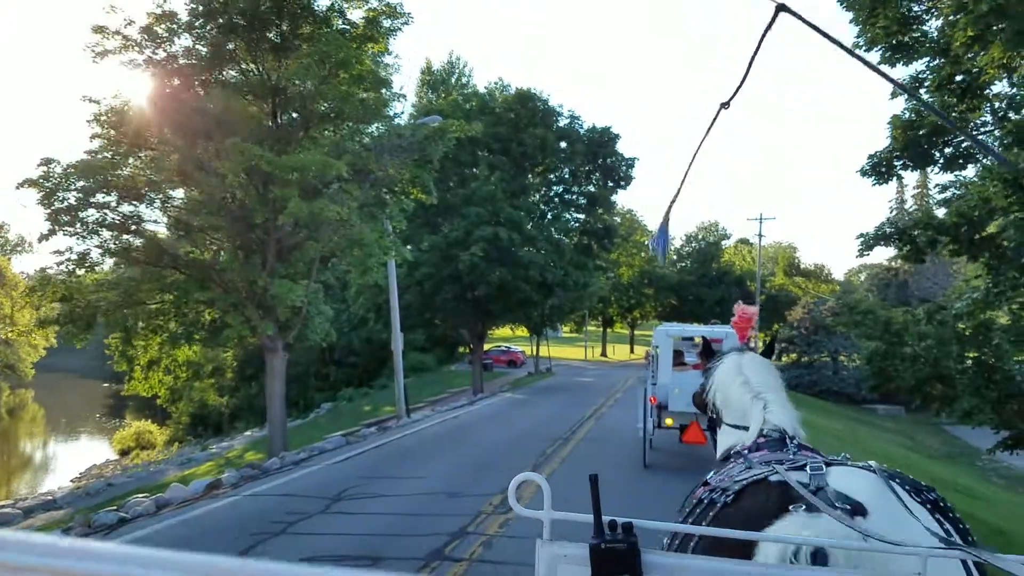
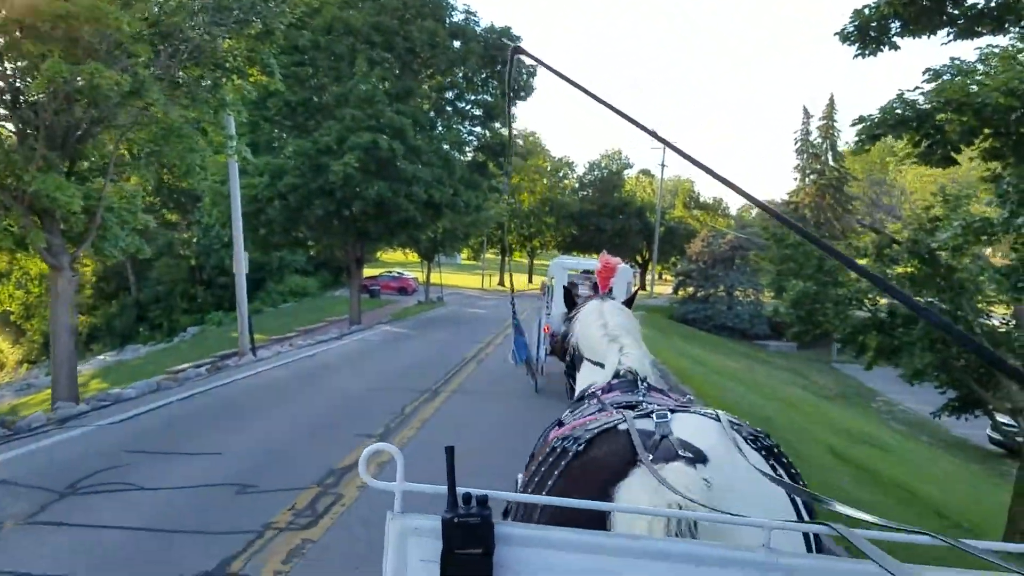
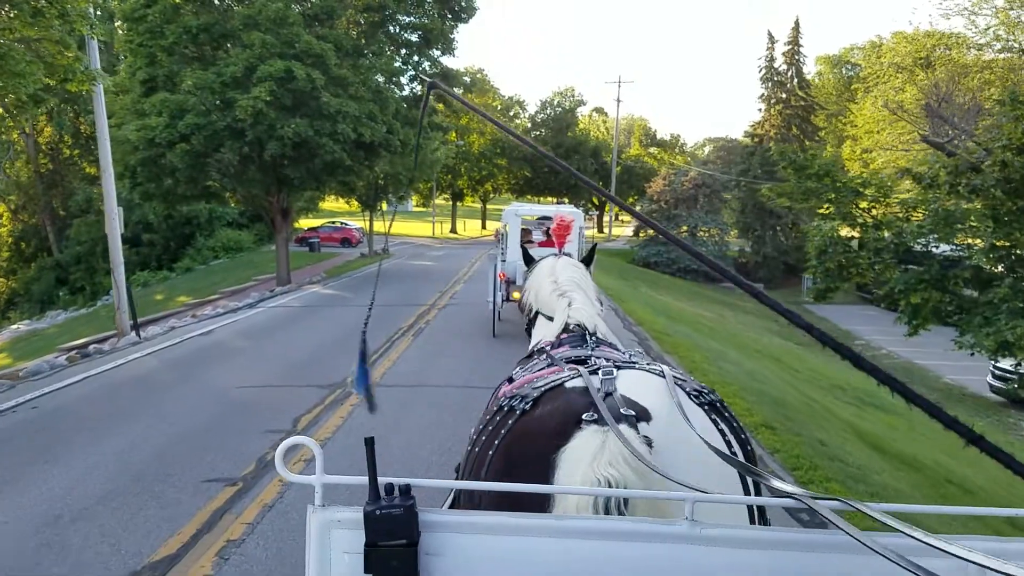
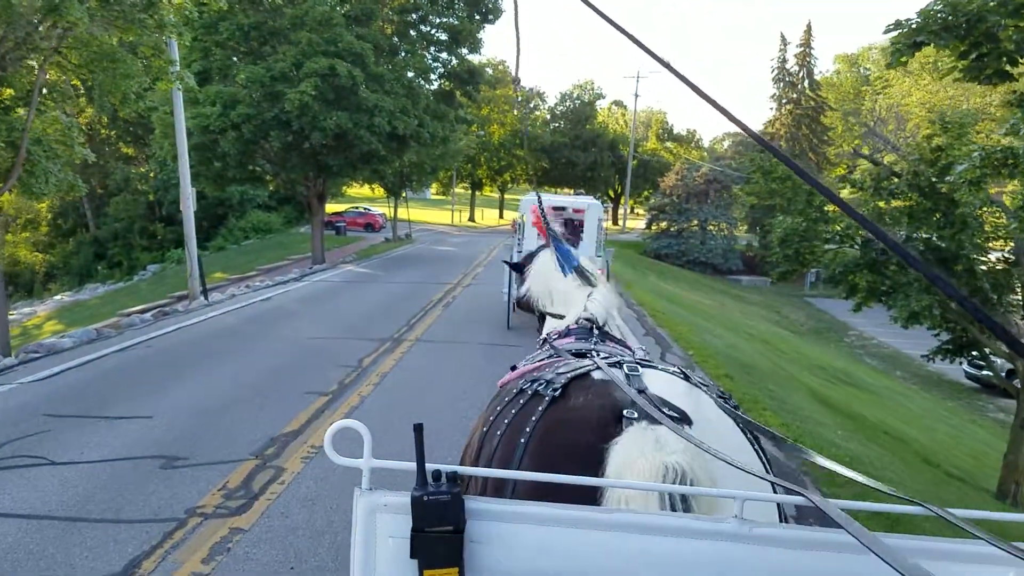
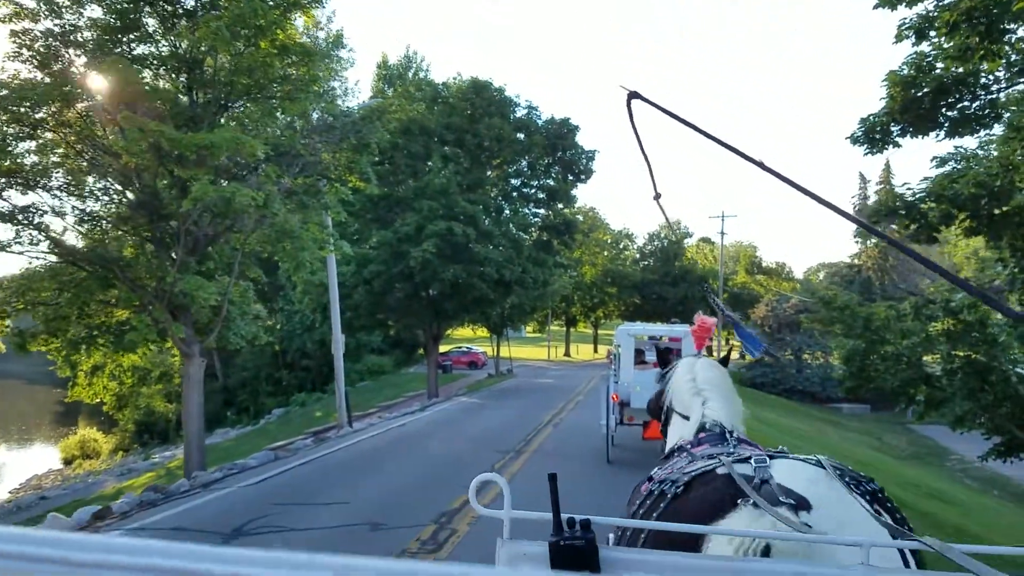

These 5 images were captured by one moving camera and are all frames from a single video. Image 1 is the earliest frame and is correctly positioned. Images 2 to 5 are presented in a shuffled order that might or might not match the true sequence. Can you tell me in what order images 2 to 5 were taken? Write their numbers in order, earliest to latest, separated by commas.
5, 2, 4, 3
